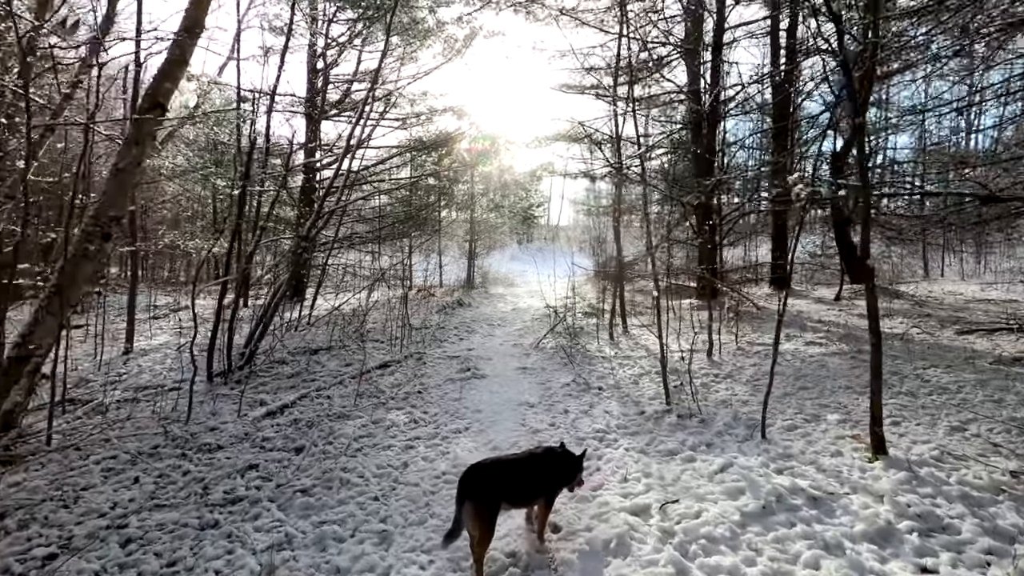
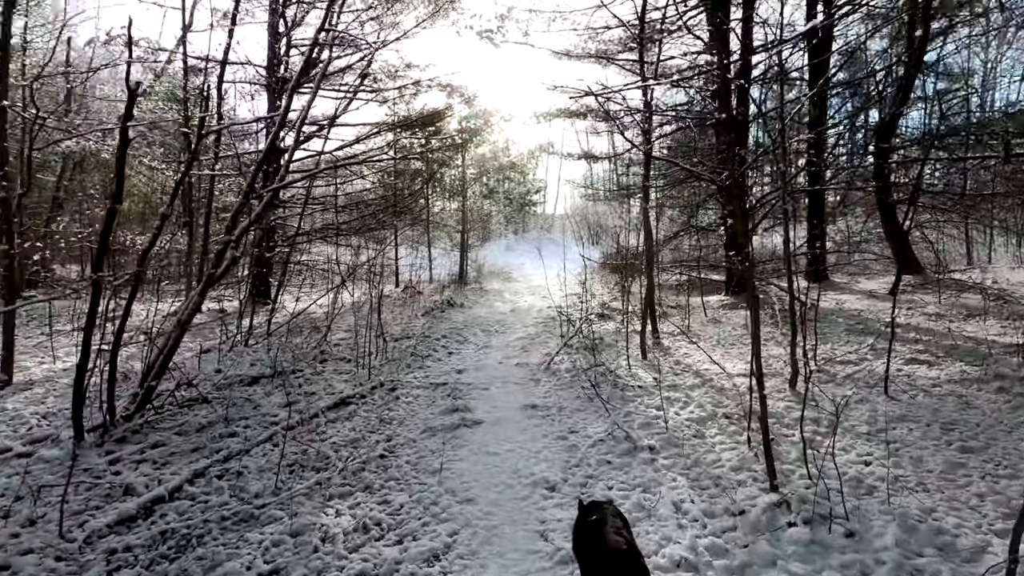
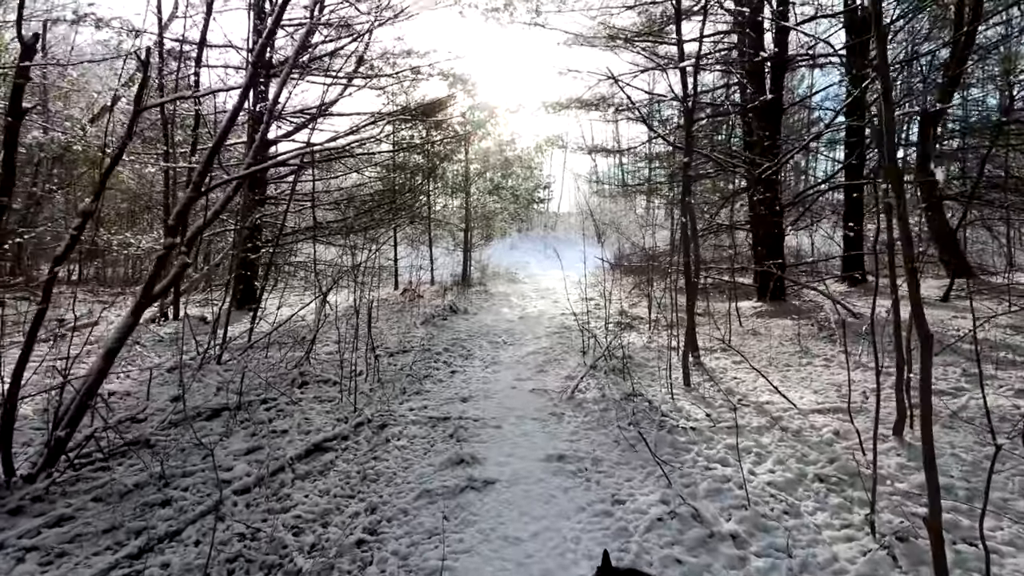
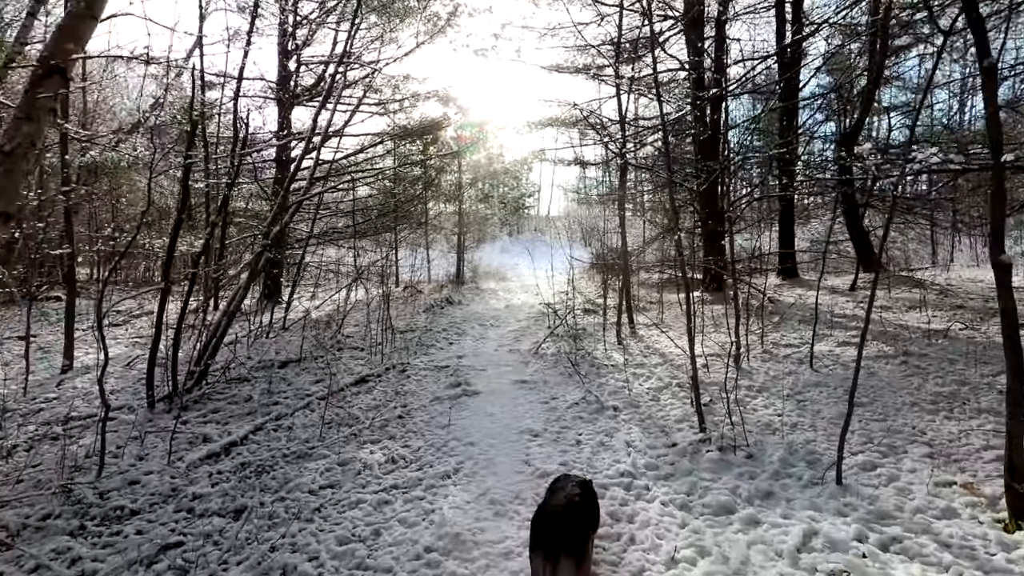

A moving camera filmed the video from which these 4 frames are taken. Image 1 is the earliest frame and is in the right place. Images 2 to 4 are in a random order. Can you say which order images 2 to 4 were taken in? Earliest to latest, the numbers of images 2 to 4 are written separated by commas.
4, 2, 3
